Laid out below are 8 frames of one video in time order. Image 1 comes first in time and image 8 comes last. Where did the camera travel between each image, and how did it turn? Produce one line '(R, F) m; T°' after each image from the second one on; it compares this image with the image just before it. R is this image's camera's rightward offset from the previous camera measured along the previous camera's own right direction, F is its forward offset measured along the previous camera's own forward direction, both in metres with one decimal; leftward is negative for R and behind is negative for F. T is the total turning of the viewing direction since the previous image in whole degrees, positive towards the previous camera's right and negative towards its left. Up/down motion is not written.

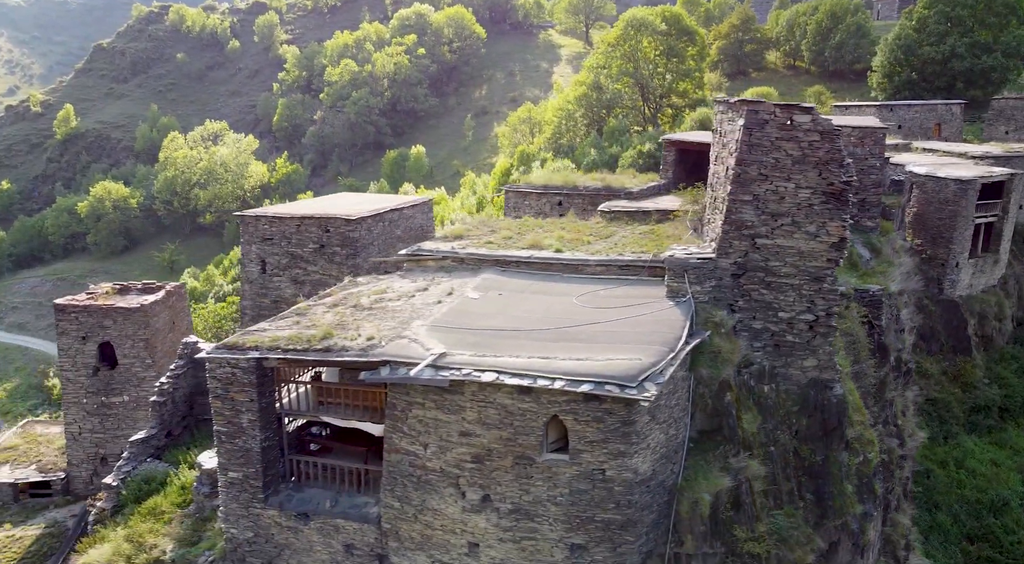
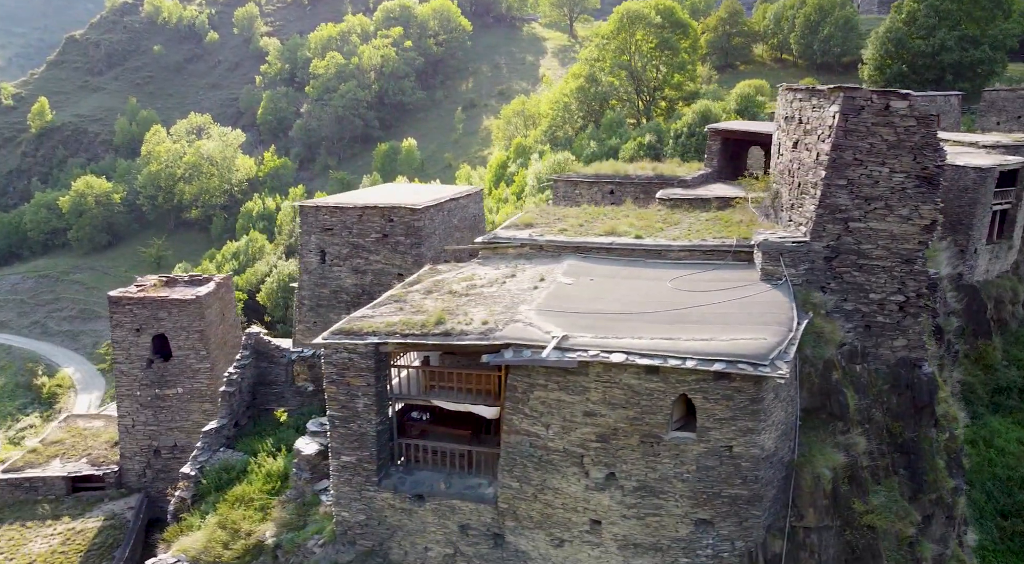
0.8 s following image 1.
(-1.7, -0.2) m; +2°
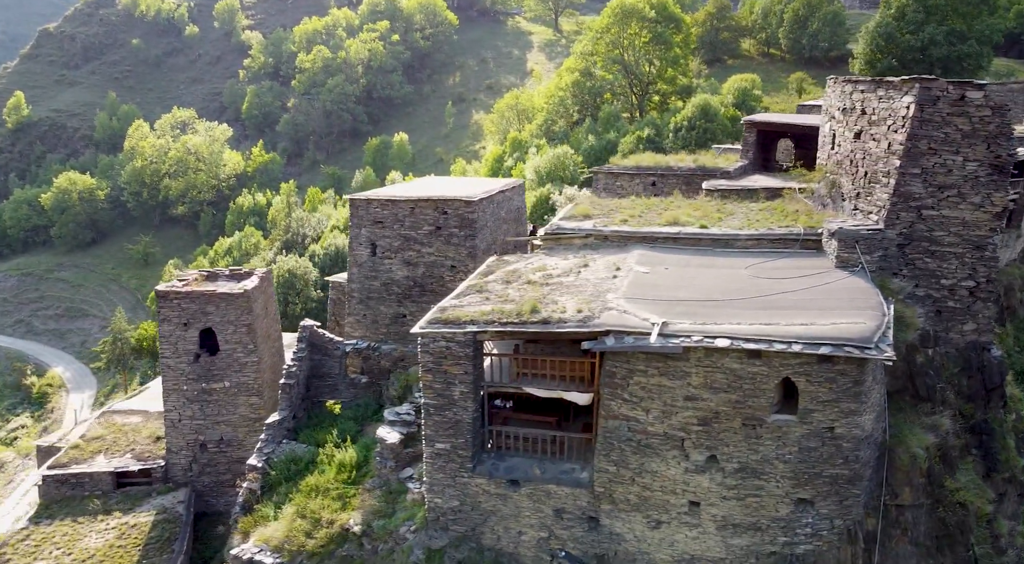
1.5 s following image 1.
(-1.5, -0.1) m; +2°
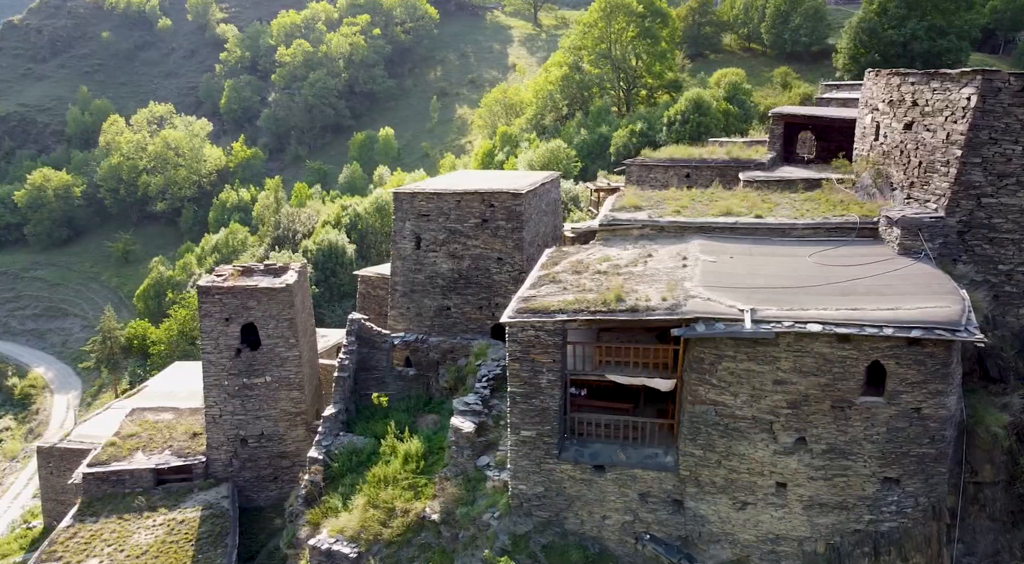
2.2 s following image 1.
(-1.5, -0.1) m; +2°
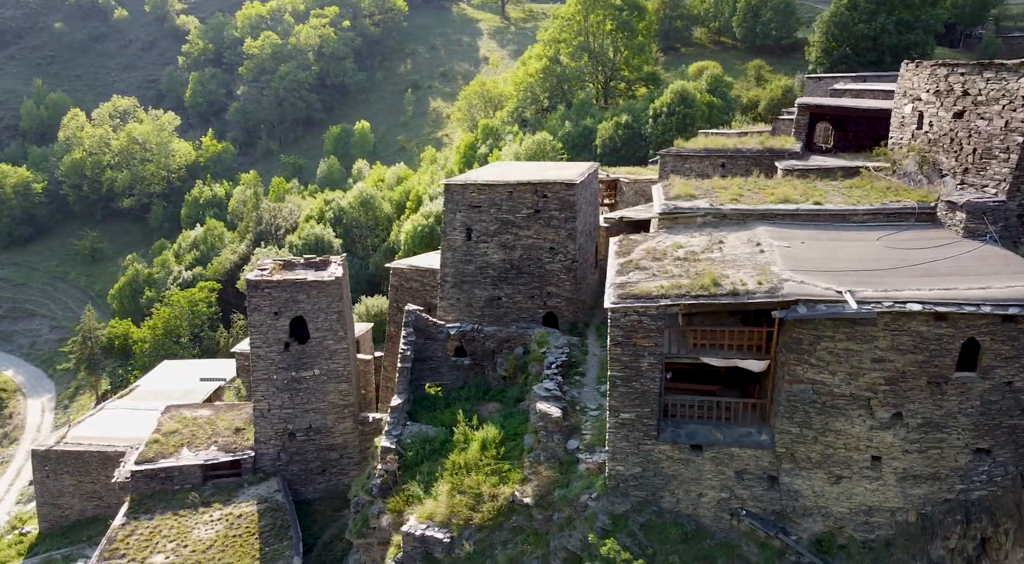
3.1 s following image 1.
(-1.9, -0.2) m; +3°
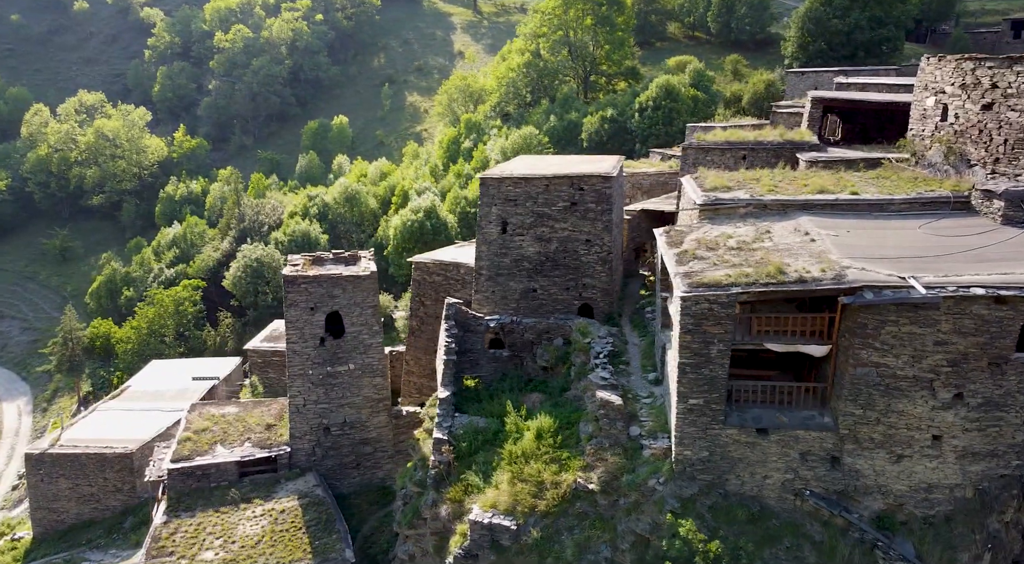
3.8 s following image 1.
(-1.5, -0.1) m; +3°
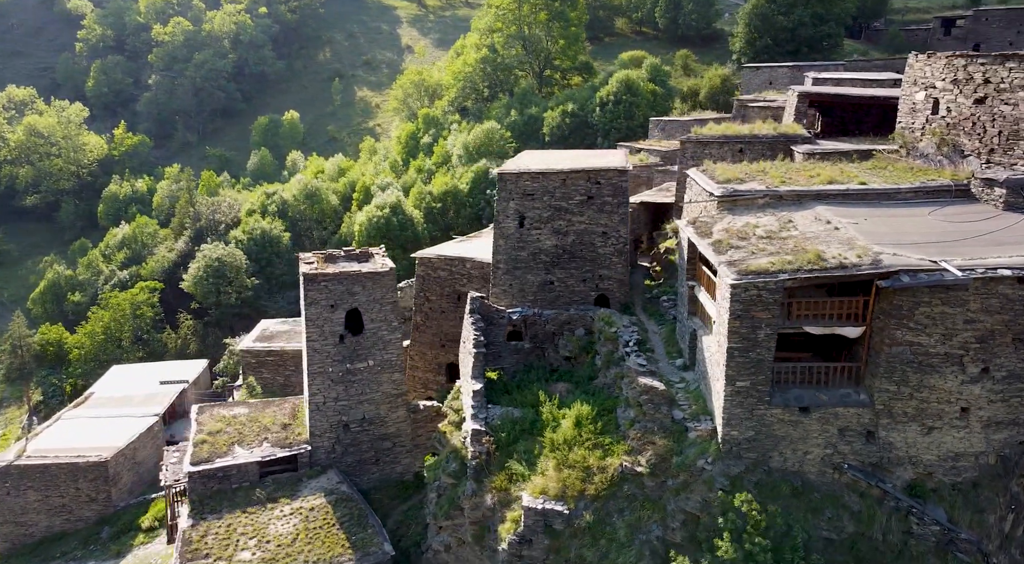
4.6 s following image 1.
(-1.7, -0.2) m; +5°
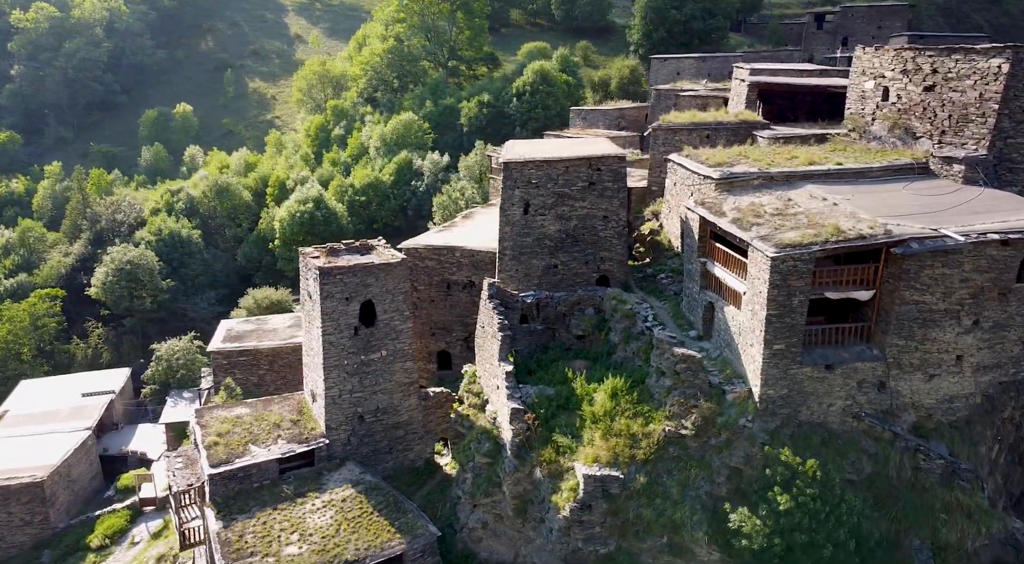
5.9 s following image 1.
(-2.8, -0.4) m; +9°
